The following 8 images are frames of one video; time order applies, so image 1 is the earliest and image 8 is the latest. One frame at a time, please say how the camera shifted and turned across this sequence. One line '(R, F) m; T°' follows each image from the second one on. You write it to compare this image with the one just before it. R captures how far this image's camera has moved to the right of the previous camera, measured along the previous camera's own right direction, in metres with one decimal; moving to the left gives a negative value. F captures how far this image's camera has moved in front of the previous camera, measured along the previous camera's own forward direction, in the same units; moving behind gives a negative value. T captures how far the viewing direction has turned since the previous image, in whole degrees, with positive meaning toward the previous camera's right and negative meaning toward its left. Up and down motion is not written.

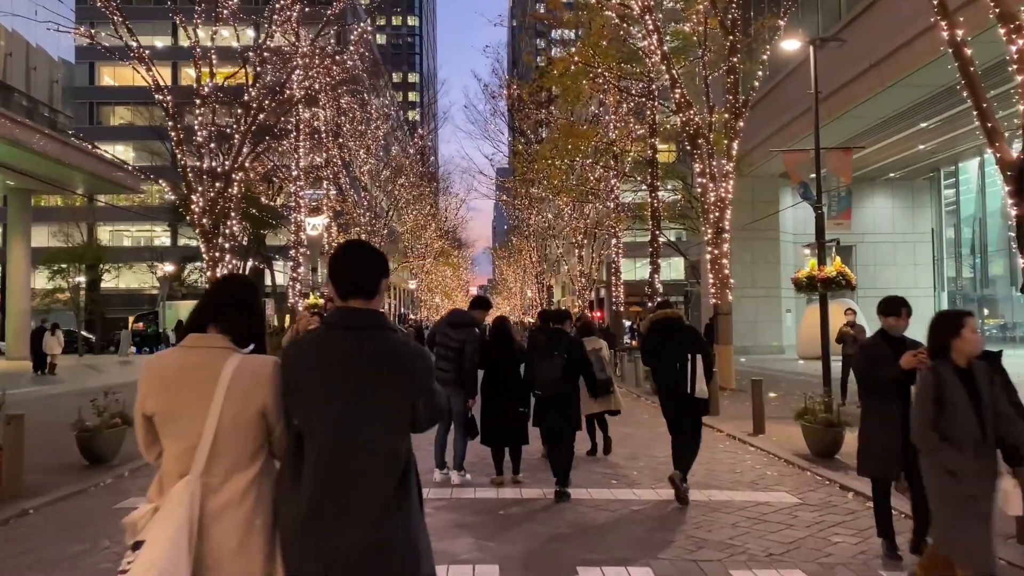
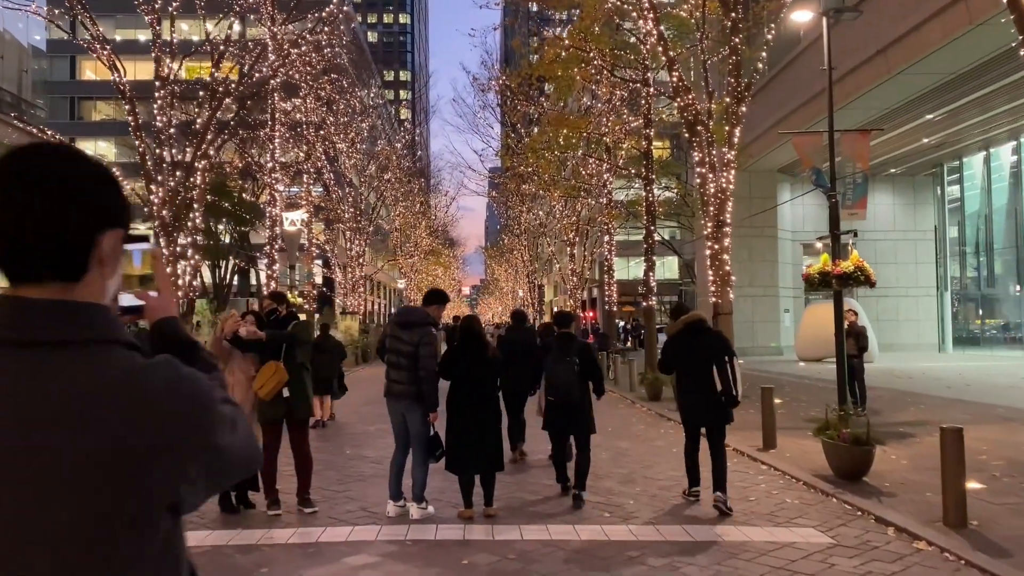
(+0.2, +1.1) m; +1°
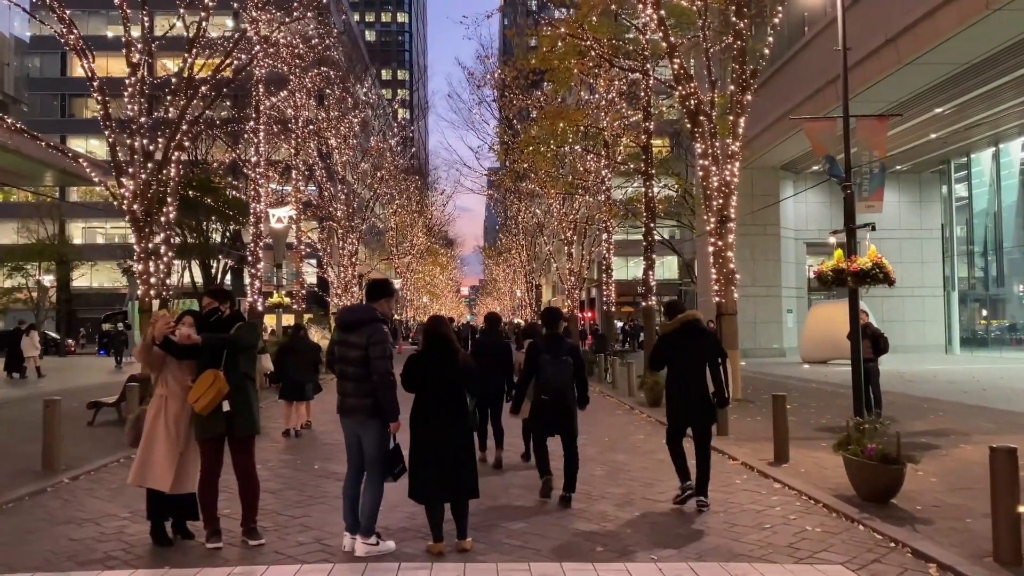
(+0.1, +0.8) m; 0°
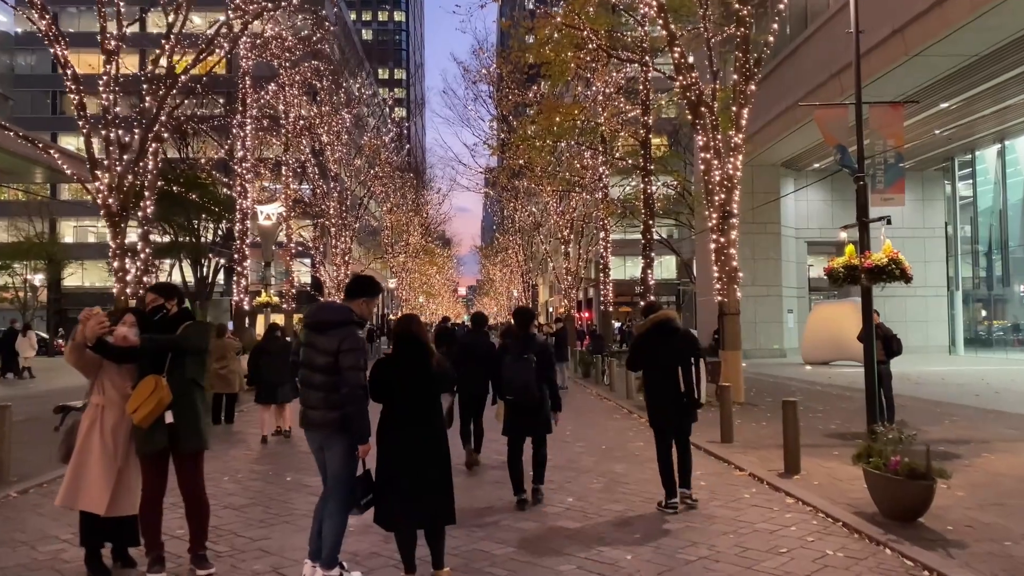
(+0.1, +0.6) m; 0°
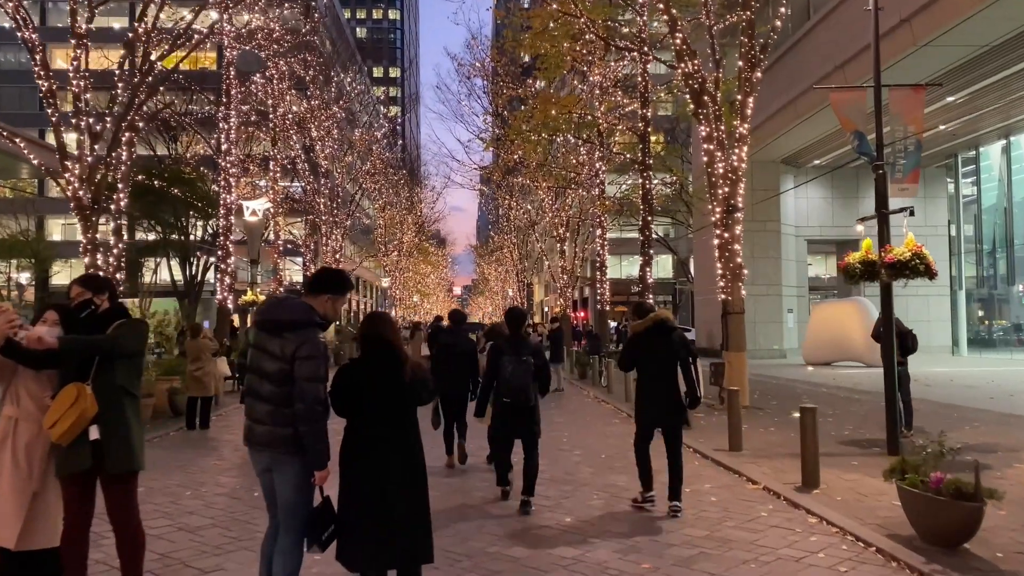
(0.0, +0.7) m; 0°
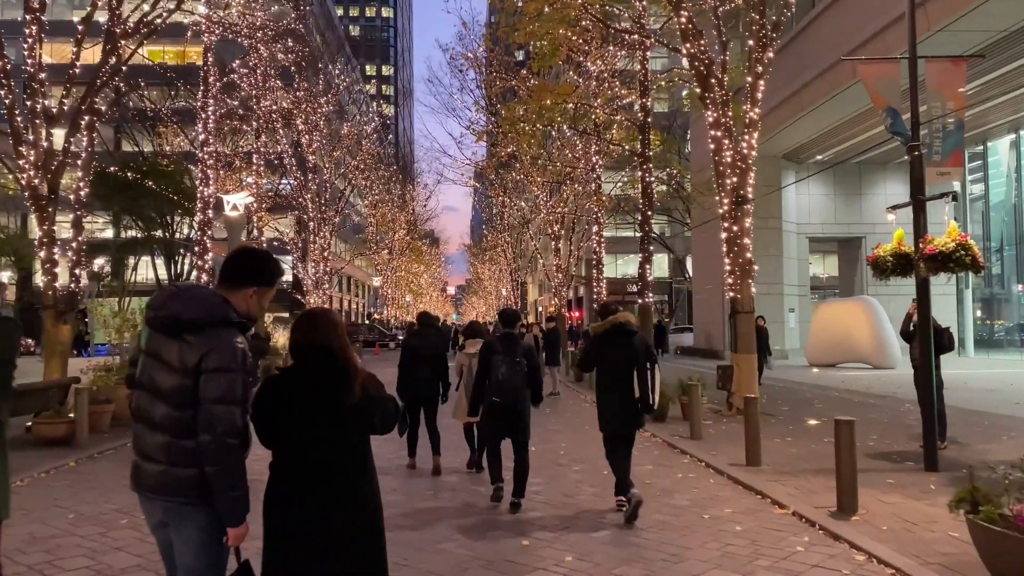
(0.0, +0.9) m; 0°
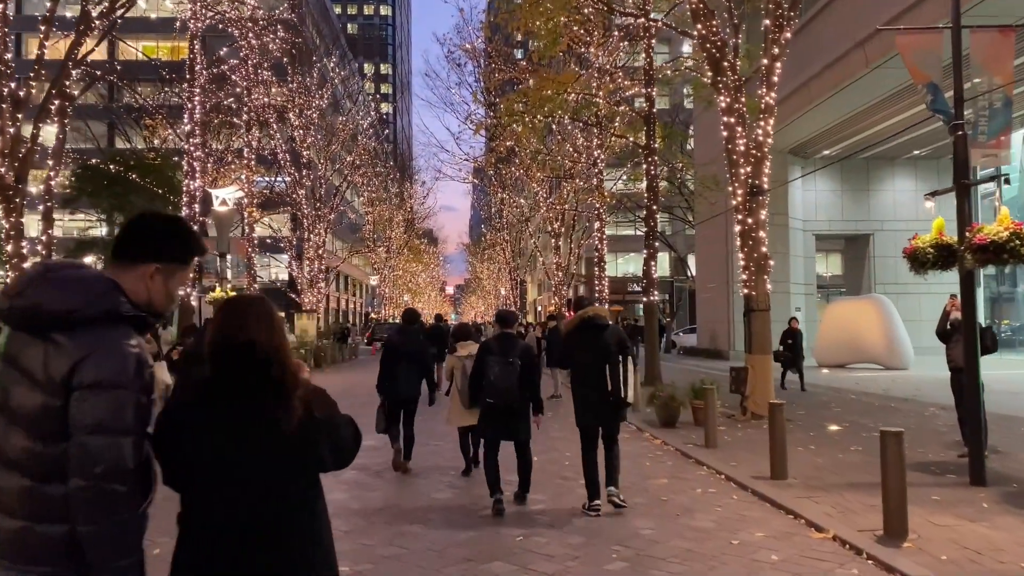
(0.0, +0.7) m; 0°
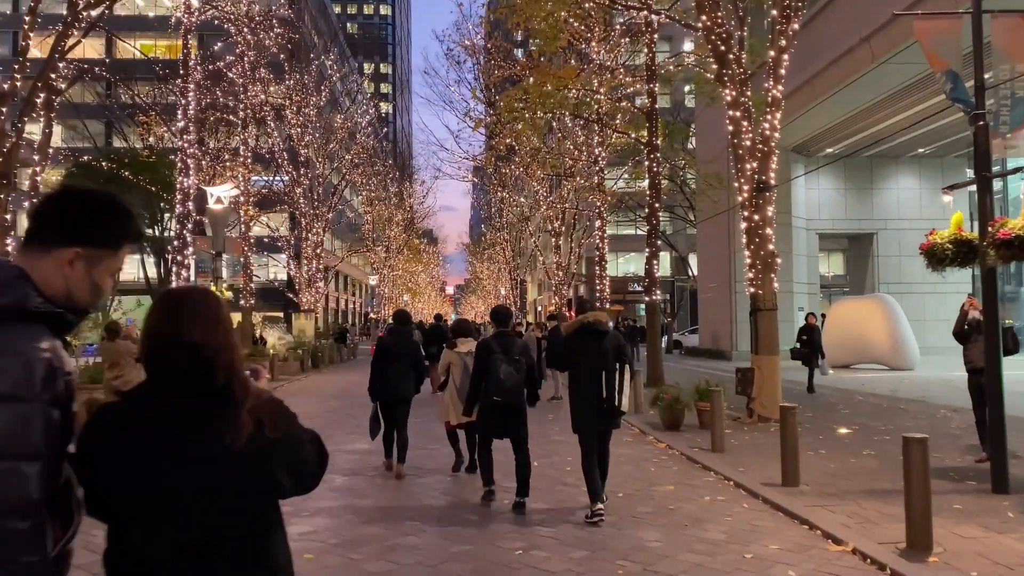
(0.0, +0.3) m; 0°
